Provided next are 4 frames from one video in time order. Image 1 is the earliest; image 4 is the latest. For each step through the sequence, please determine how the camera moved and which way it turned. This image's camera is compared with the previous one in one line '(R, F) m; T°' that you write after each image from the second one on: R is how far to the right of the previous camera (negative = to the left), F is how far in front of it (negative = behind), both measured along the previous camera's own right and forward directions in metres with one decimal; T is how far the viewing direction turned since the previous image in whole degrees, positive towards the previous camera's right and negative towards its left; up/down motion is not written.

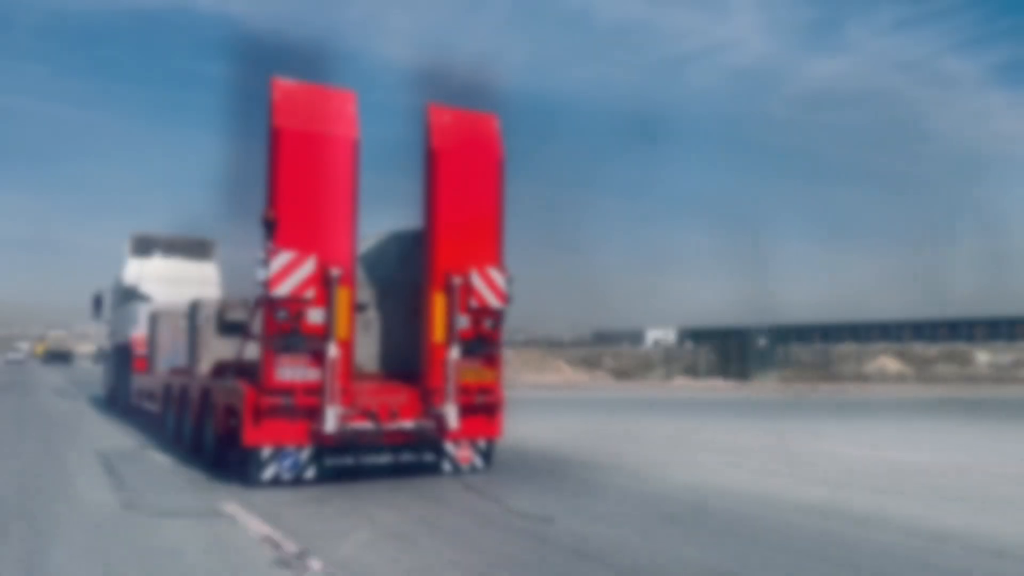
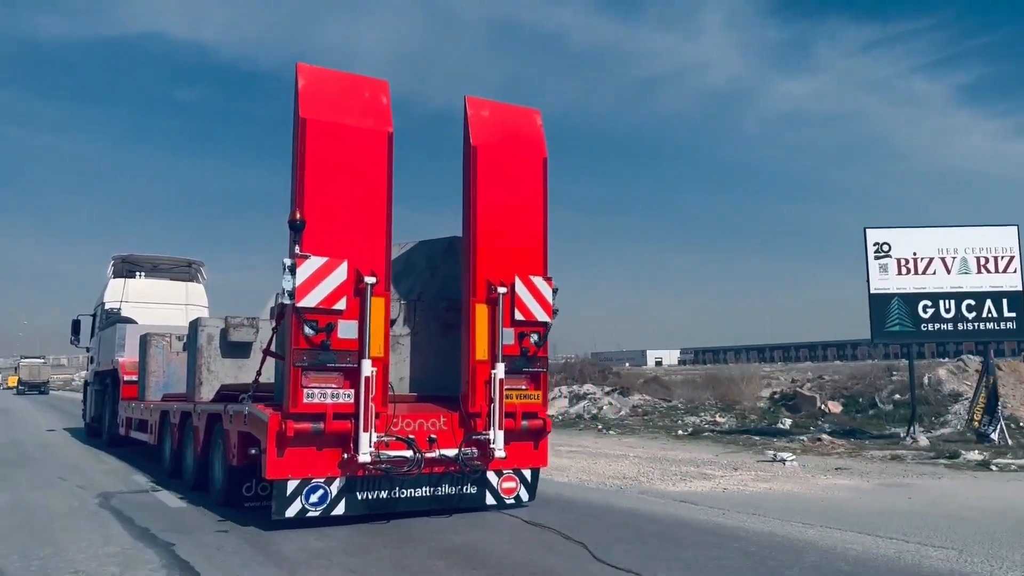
(-0.8, +1.1) m; +2°
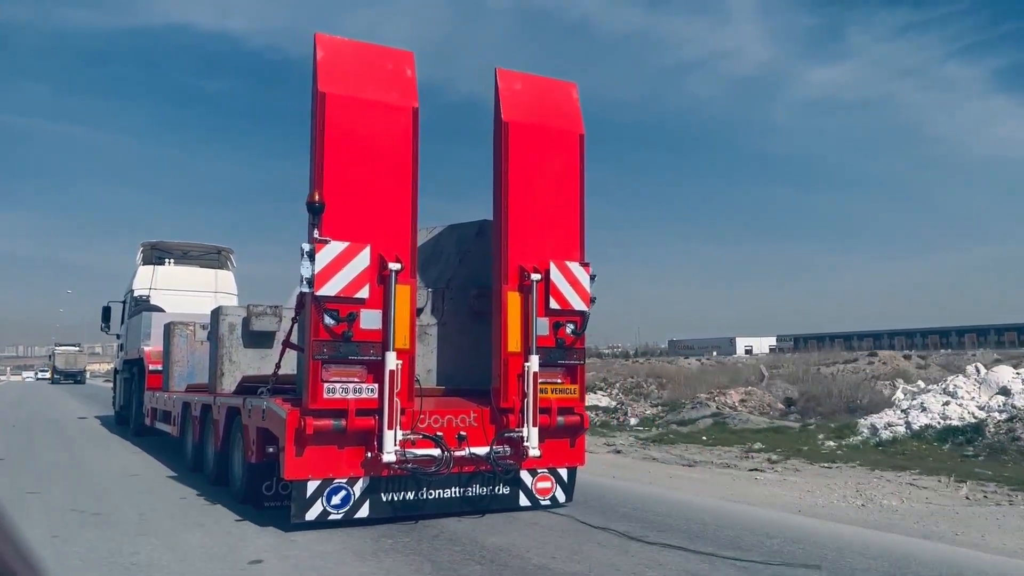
(0.0, +0.6) m; -2°
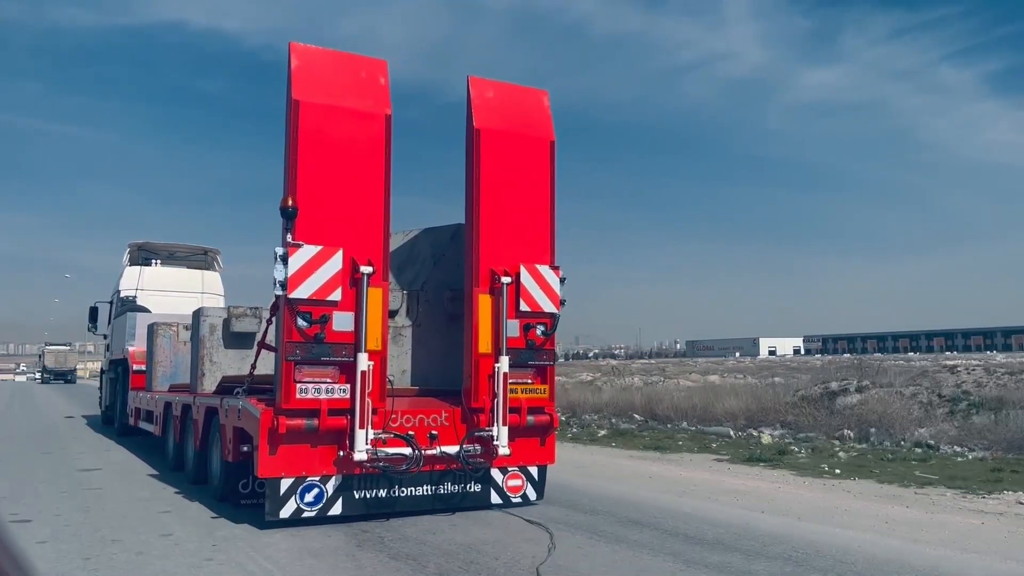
(+0.2, -0.2) m; +1°
